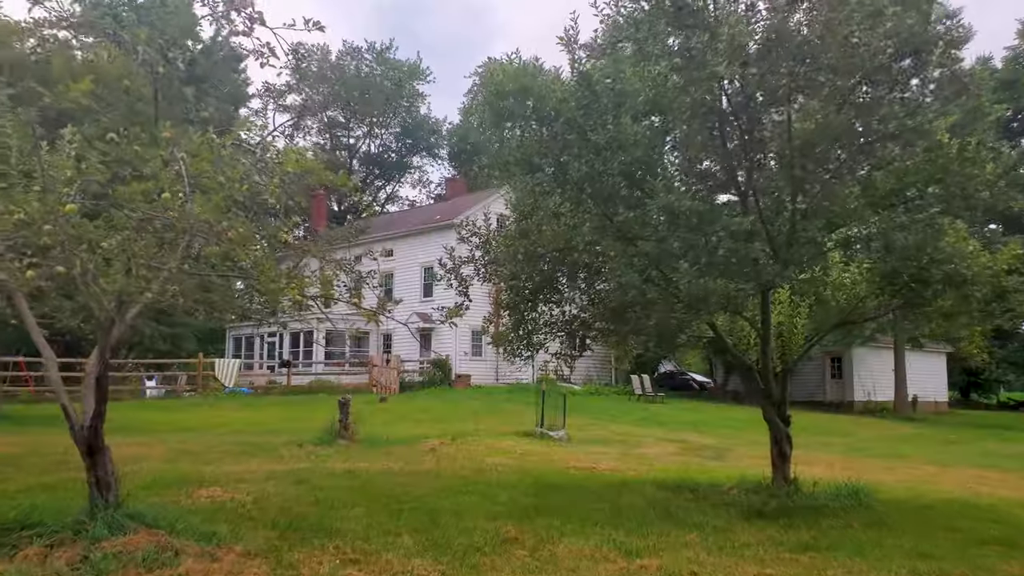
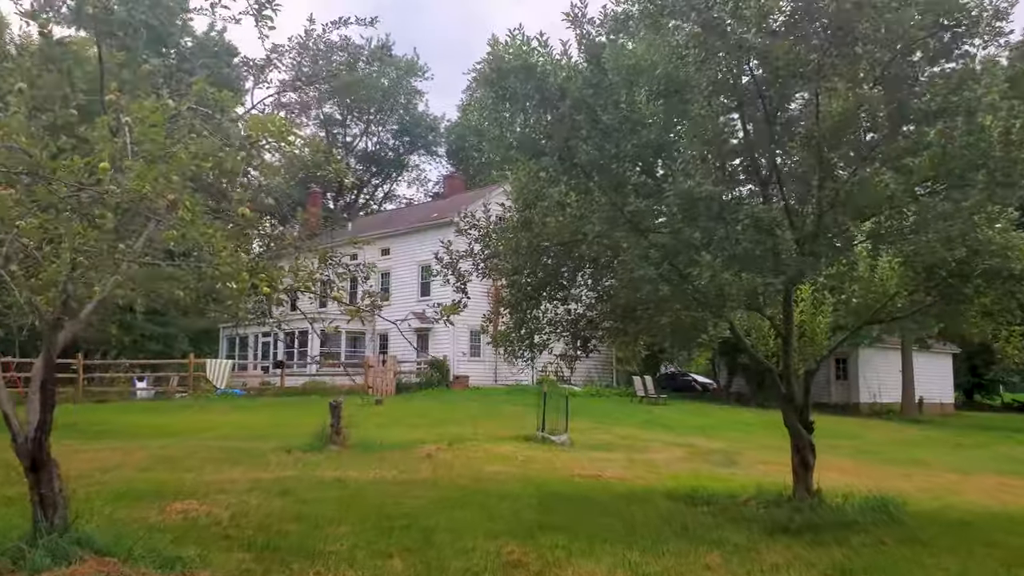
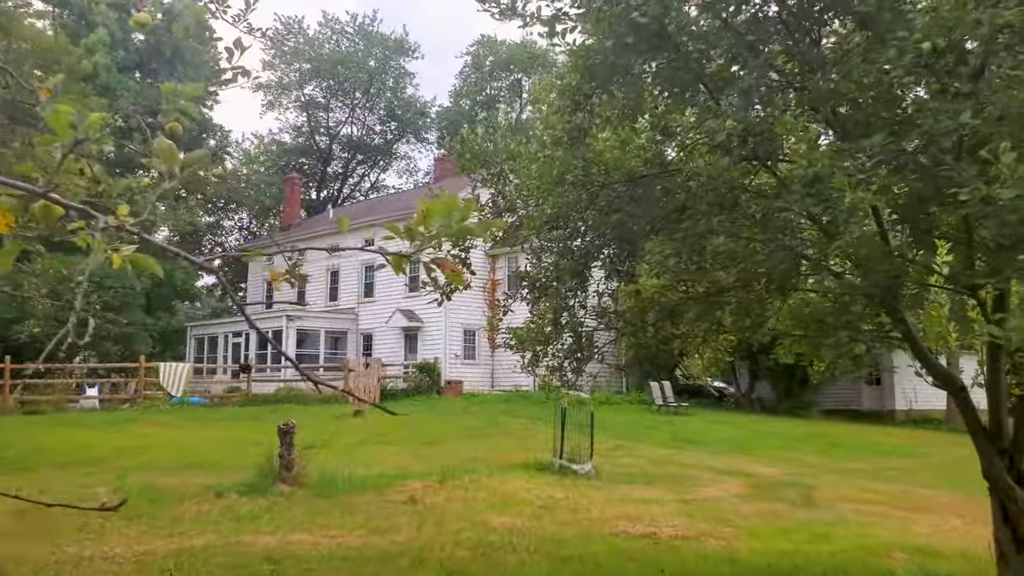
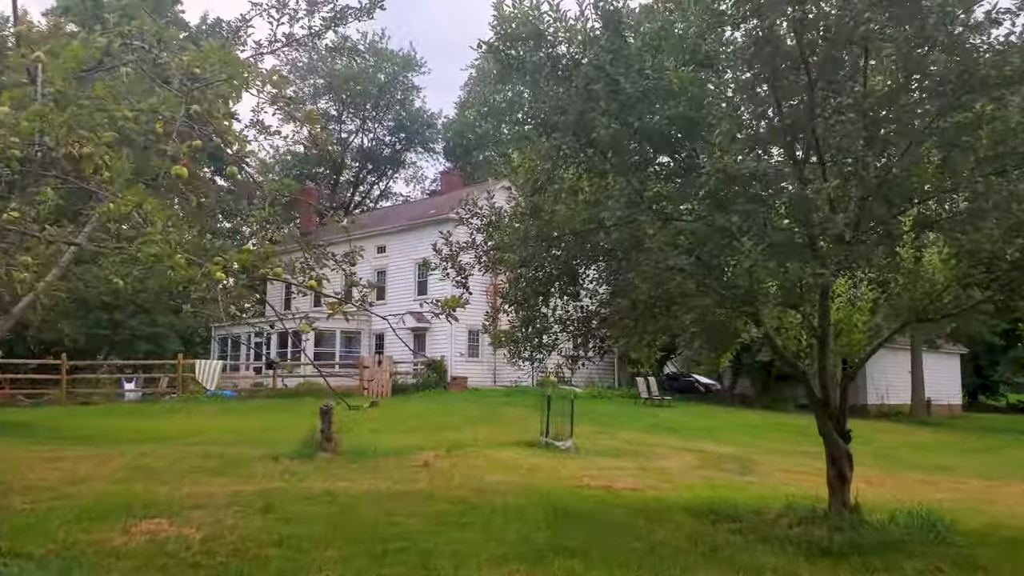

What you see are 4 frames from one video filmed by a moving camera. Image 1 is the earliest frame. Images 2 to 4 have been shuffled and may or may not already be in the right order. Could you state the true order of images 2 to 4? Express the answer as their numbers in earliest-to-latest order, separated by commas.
2, 4, 3
